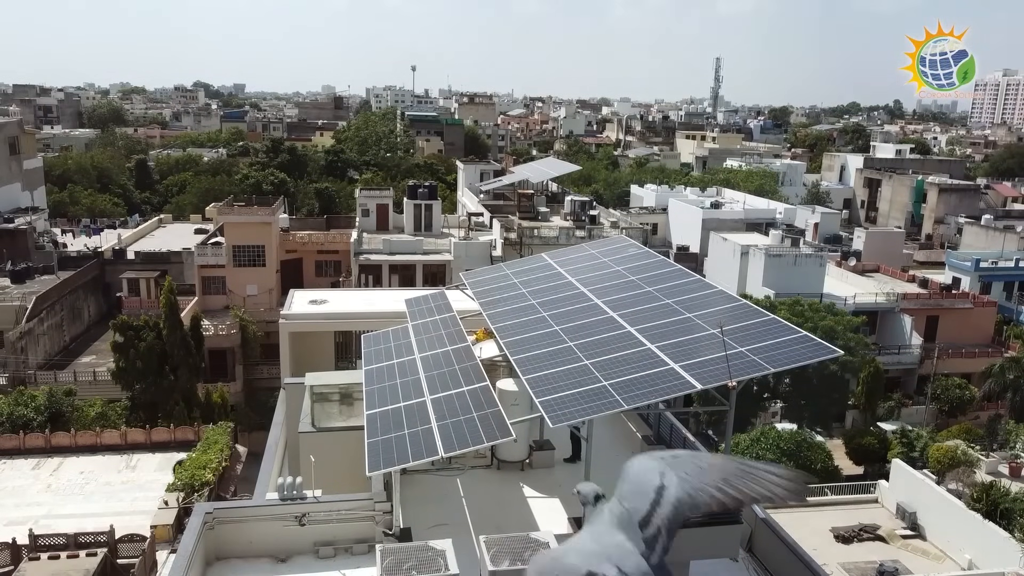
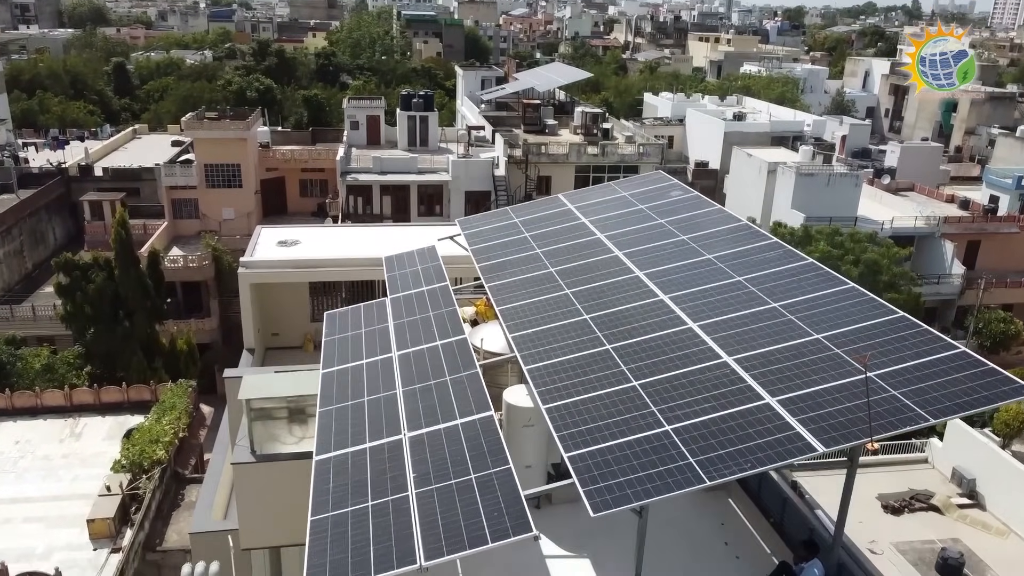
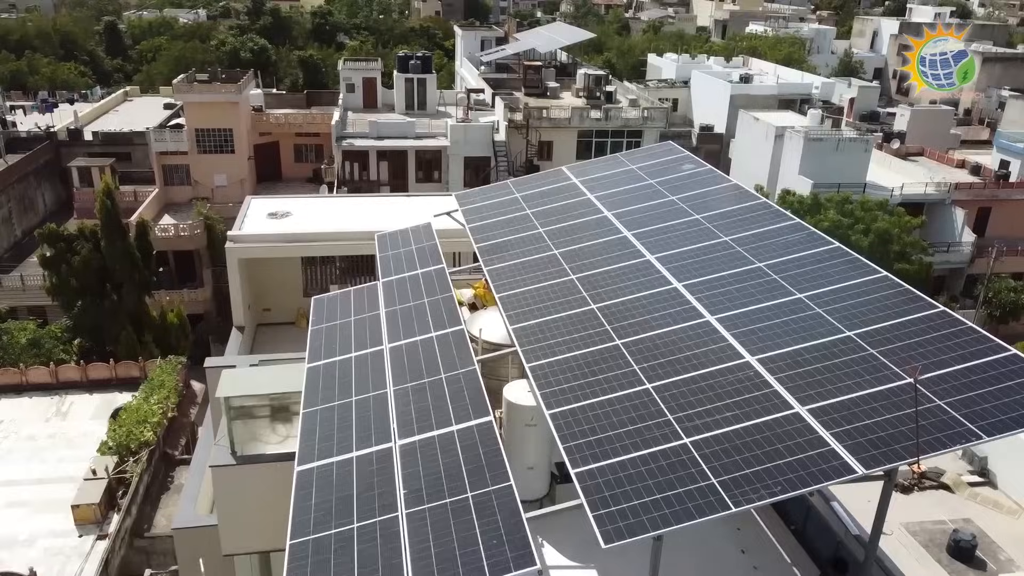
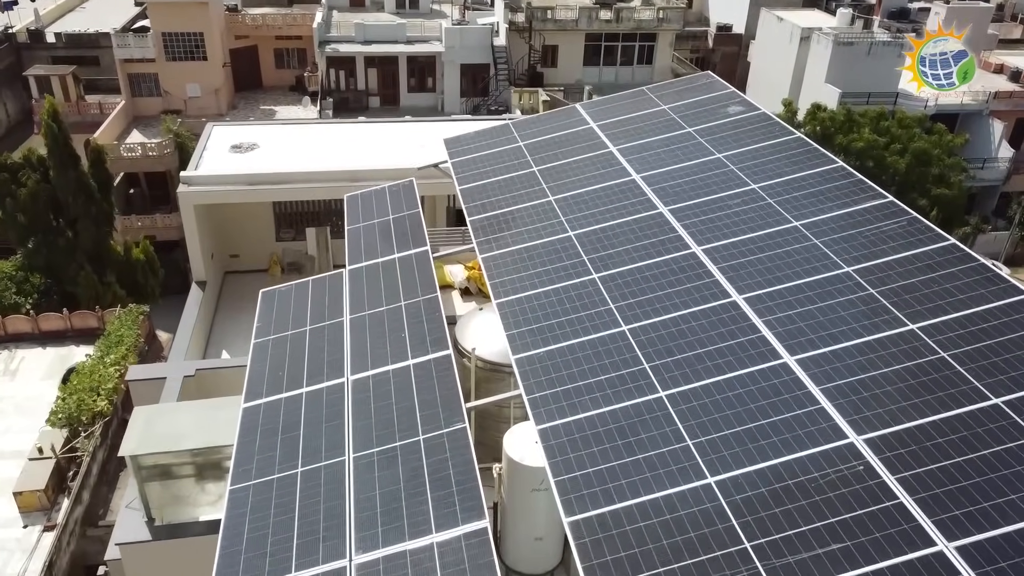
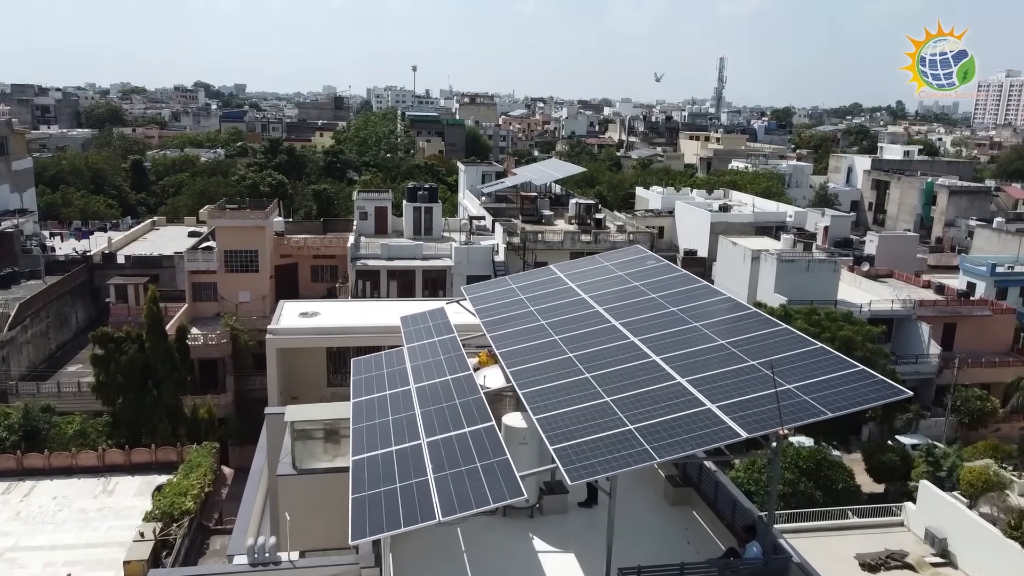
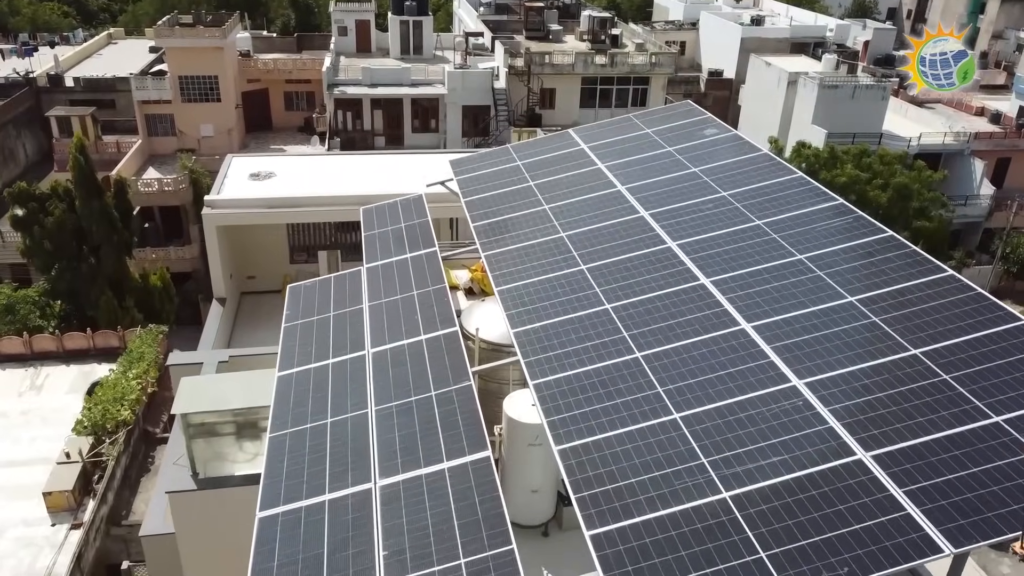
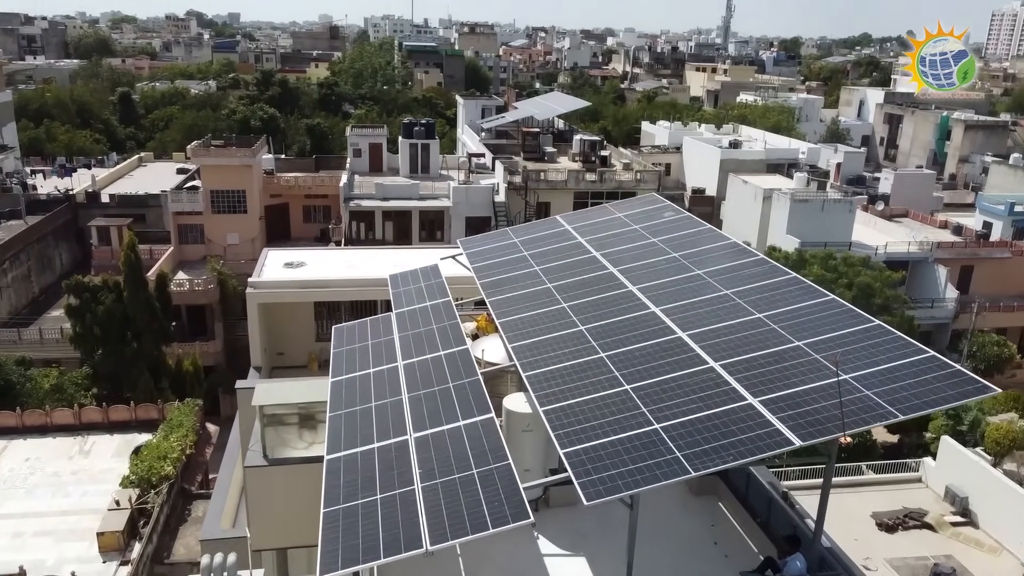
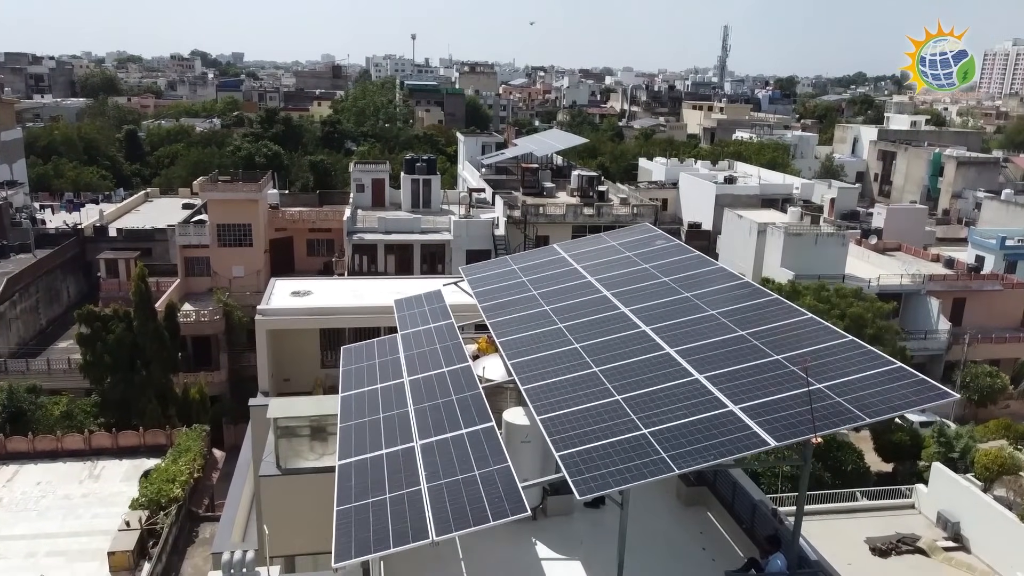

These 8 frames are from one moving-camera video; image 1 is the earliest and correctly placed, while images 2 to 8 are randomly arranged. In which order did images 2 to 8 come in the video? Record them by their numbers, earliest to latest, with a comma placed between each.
5, 8, 7, 2, 3, 6, 4
